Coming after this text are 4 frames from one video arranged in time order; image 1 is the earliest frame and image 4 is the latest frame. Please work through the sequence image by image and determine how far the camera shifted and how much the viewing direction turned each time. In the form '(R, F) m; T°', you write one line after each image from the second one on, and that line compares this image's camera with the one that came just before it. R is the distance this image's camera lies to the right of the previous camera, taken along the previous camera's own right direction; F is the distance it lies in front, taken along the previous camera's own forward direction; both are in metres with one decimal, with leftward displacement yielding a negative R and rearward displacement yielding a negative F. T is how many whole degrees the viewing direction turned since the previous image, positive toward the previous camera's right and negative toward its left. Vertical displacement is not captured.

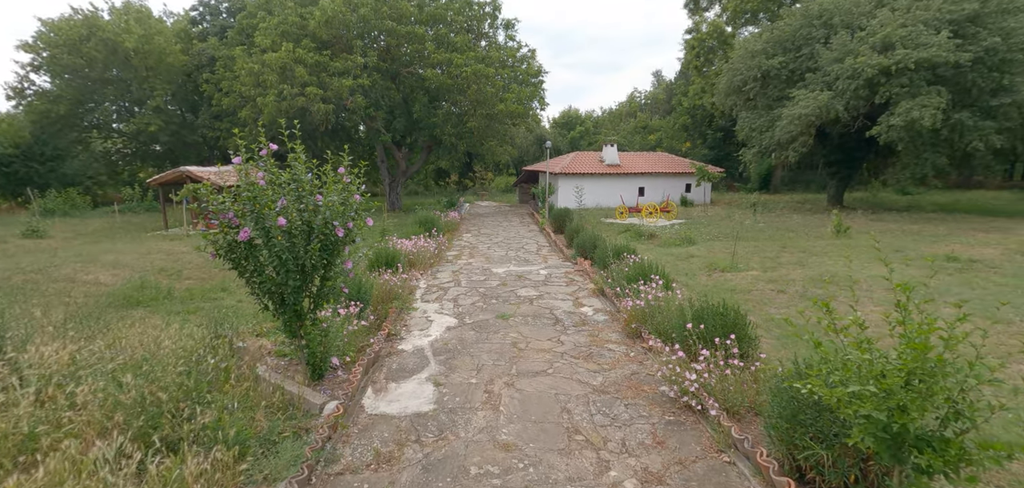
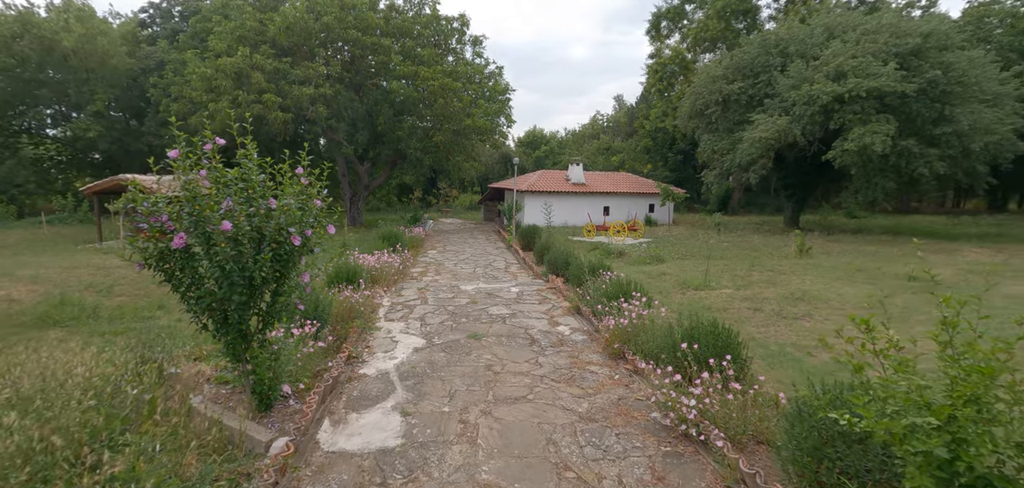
(-0.1, +0.4) m; +4°
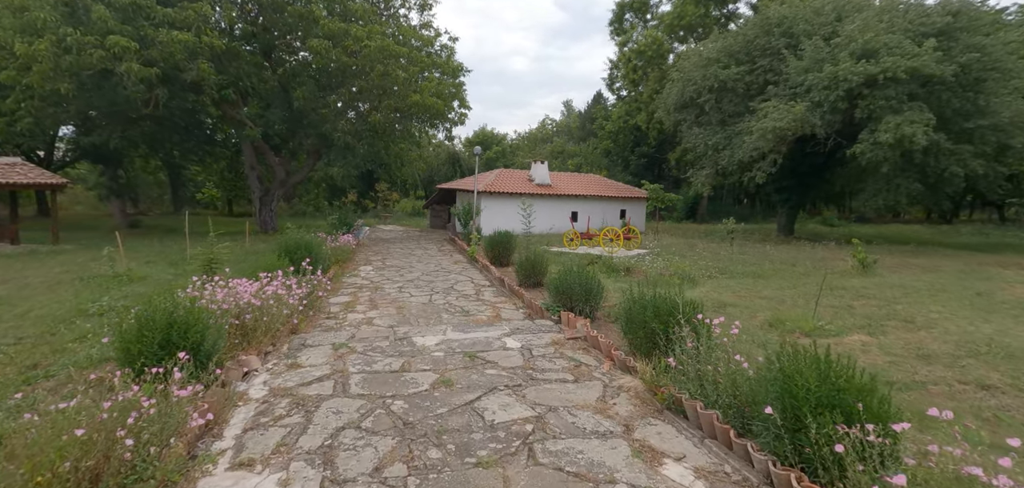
(-0.6, +4.0) m; +7°
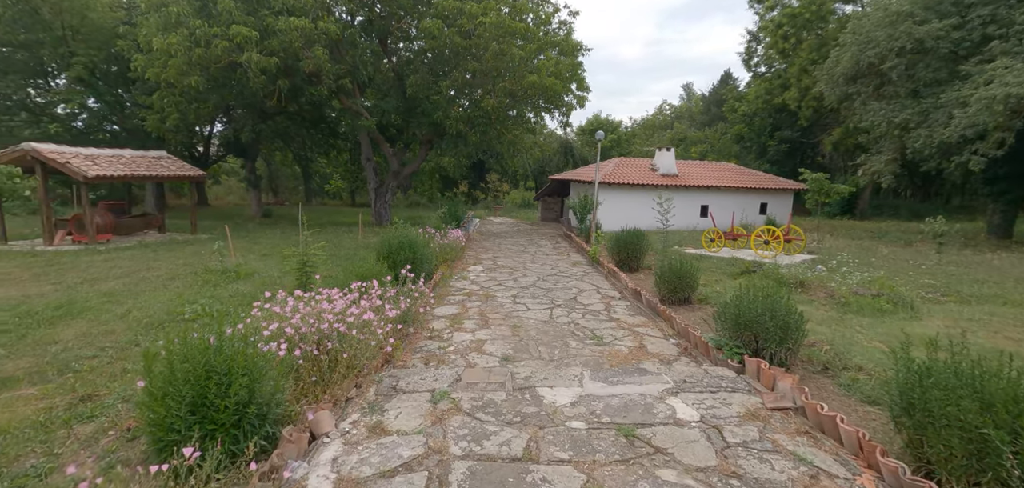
(-0.5, +1.5) m; -13°
